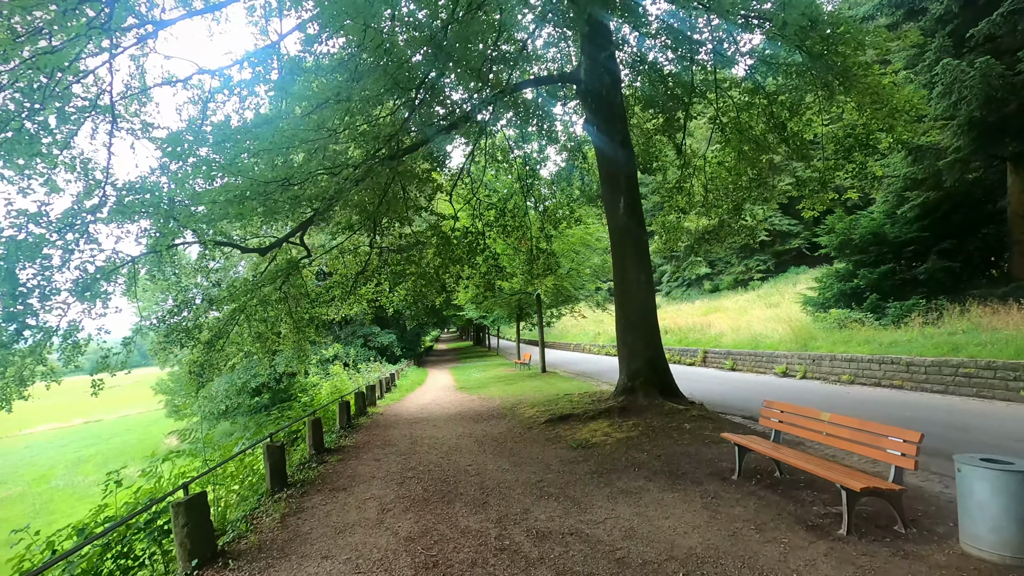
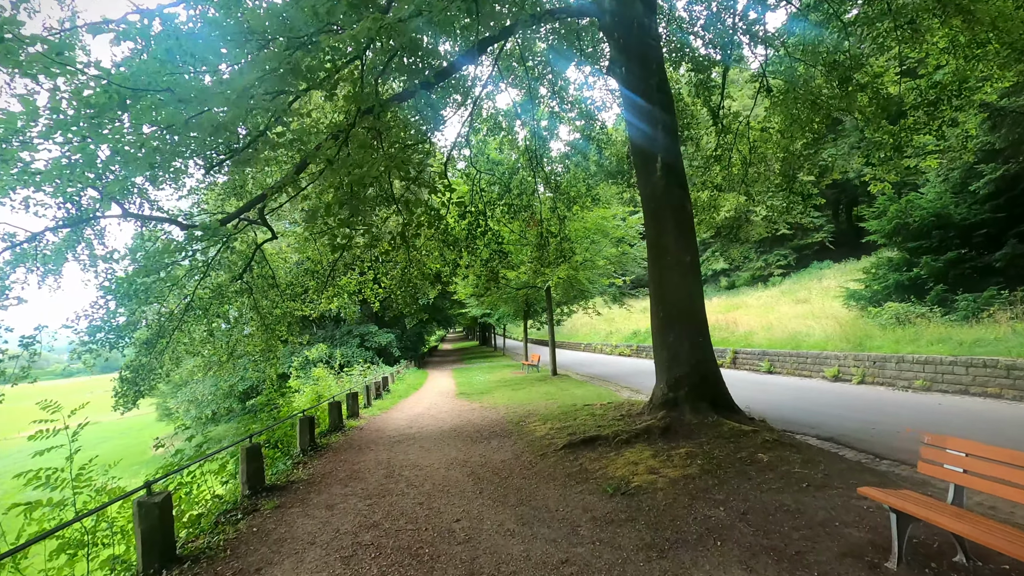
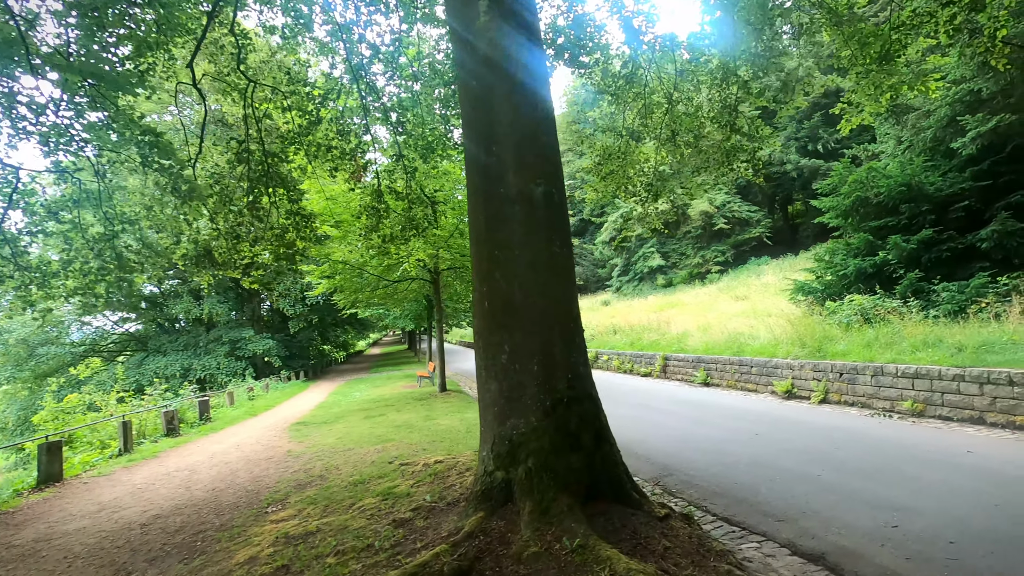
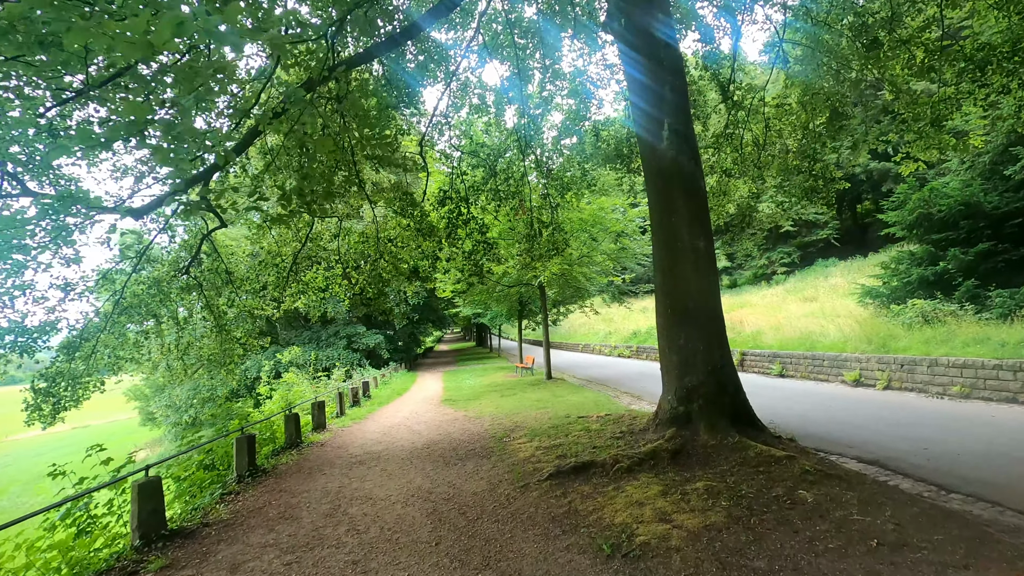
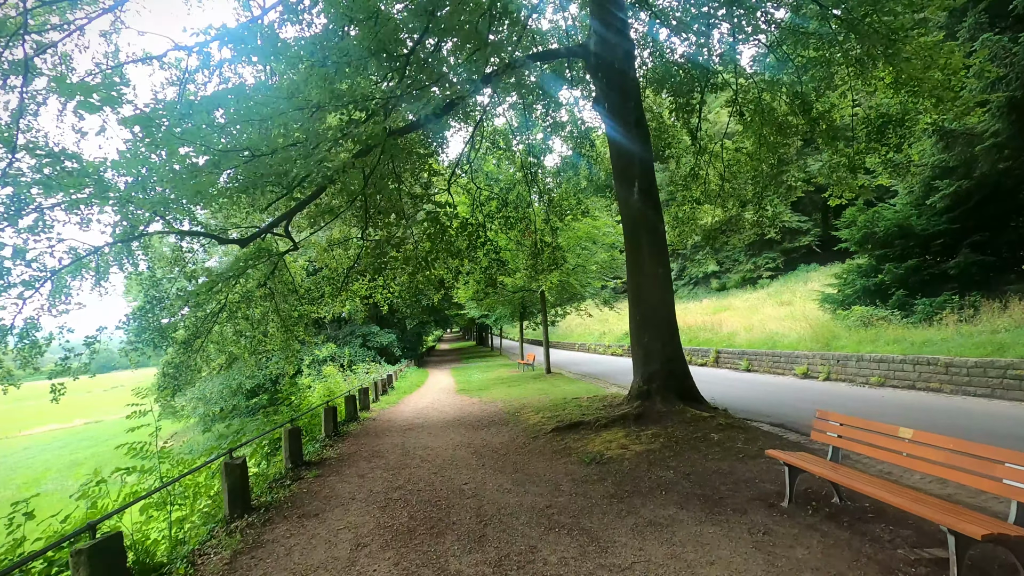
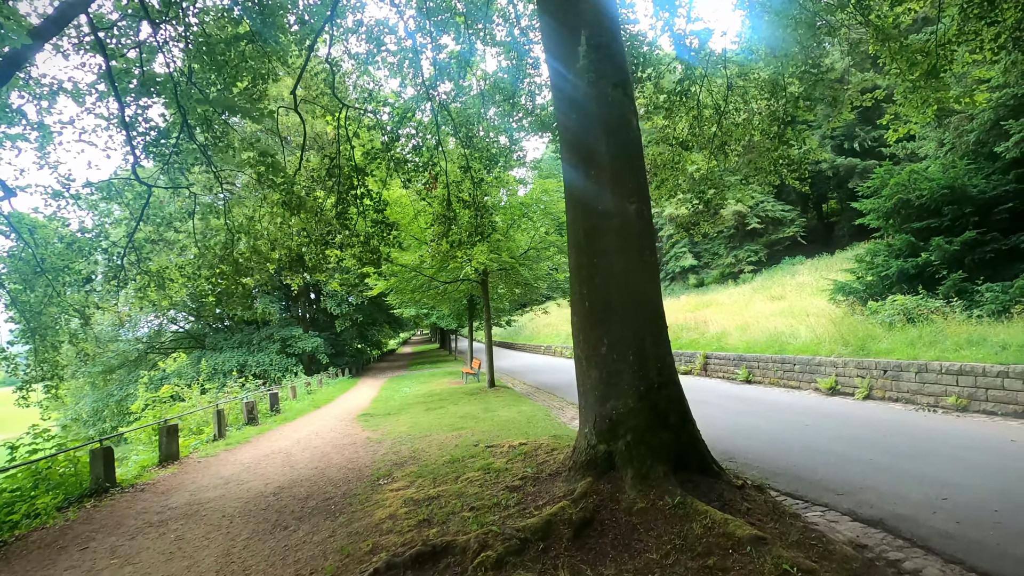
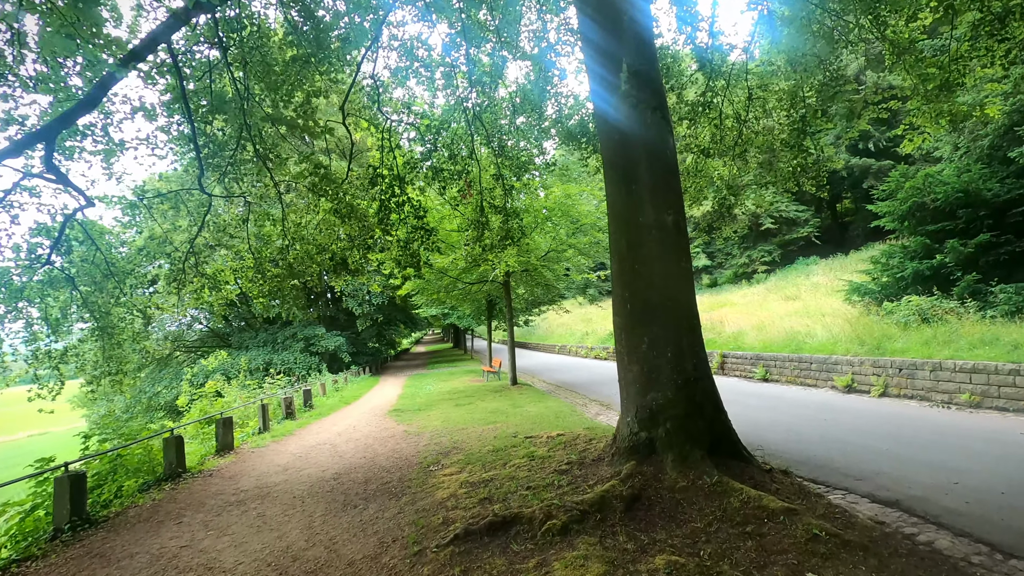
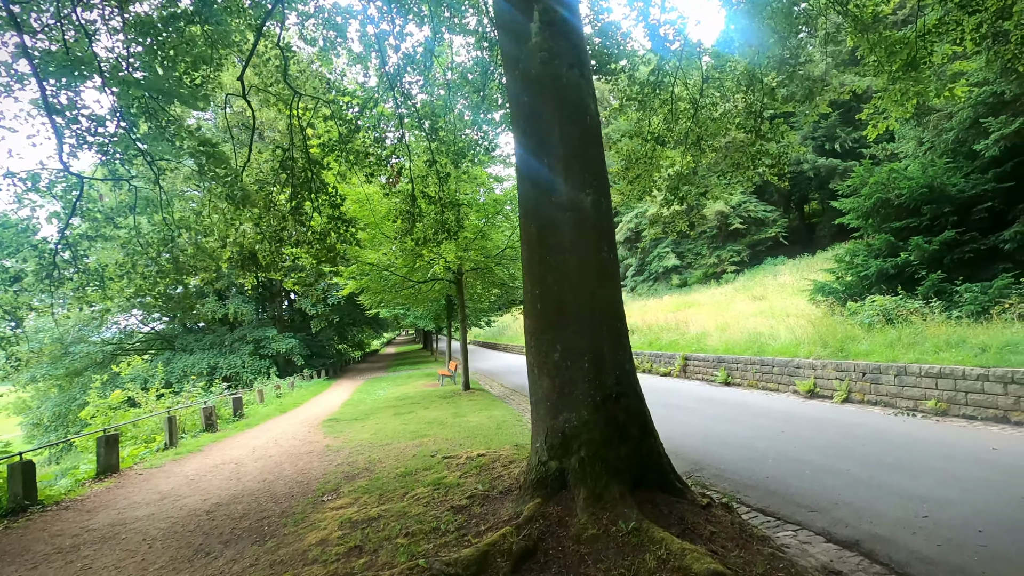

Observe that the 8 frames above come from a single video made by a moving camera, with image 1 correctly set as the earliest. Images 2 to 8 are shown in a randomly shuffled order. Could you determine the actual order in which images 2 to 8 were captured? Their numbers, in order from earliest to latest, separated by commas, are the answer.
5, 2, 4, 7, 6, 8, 3
